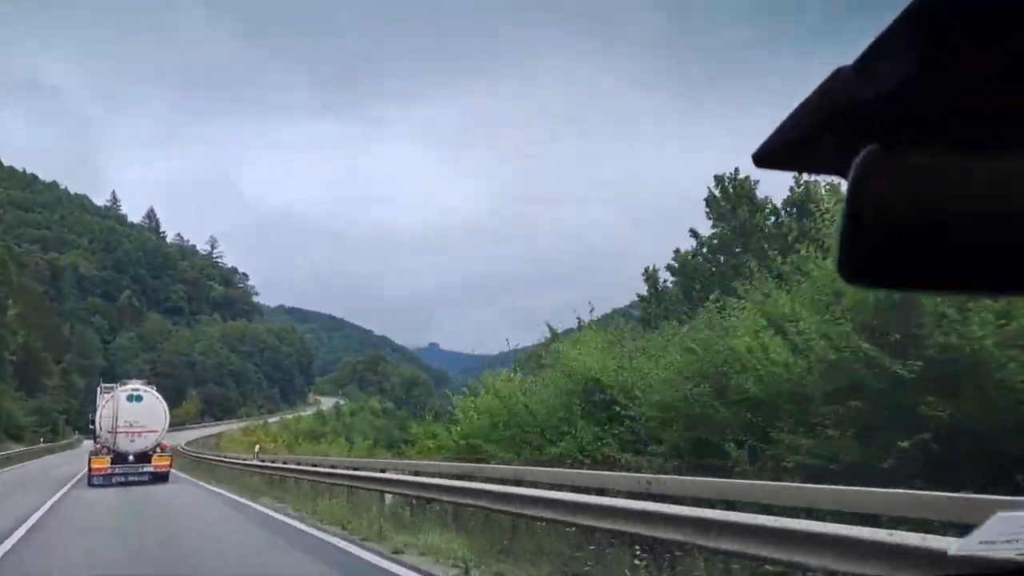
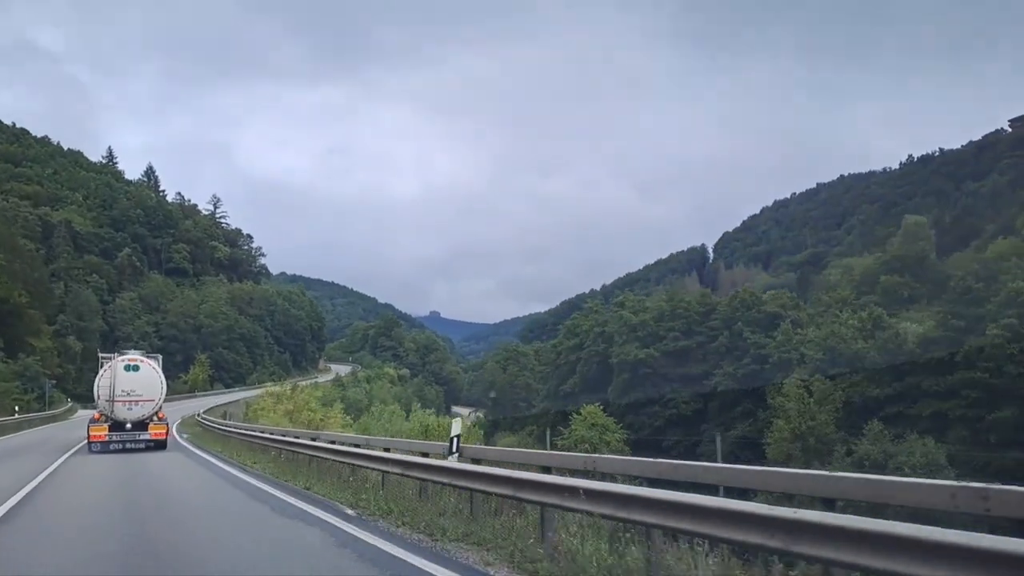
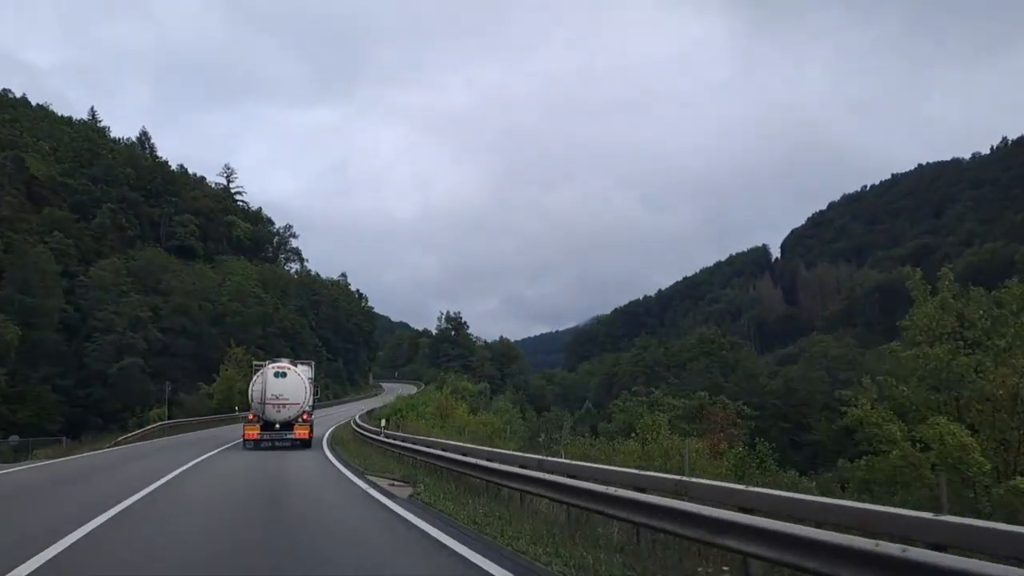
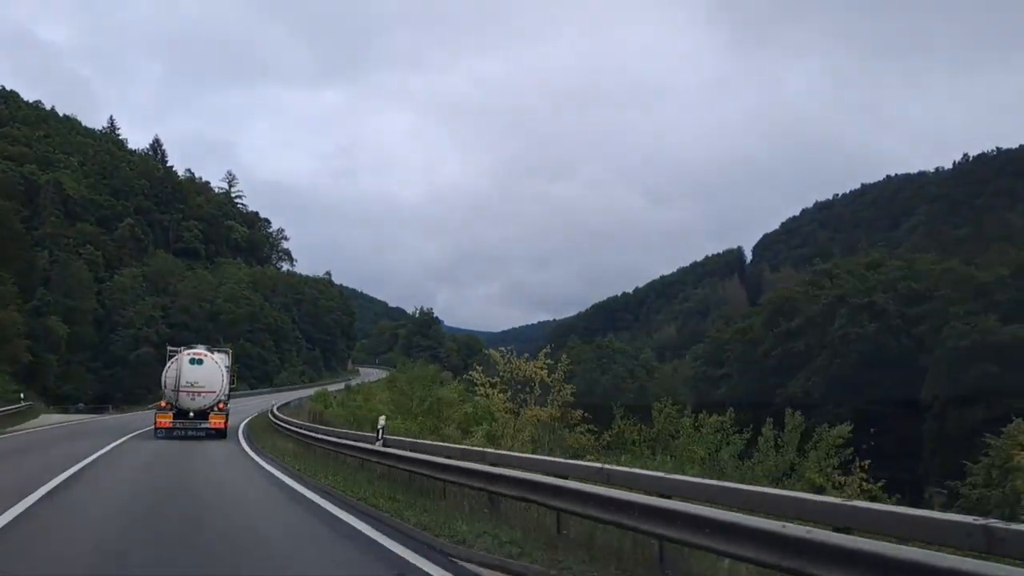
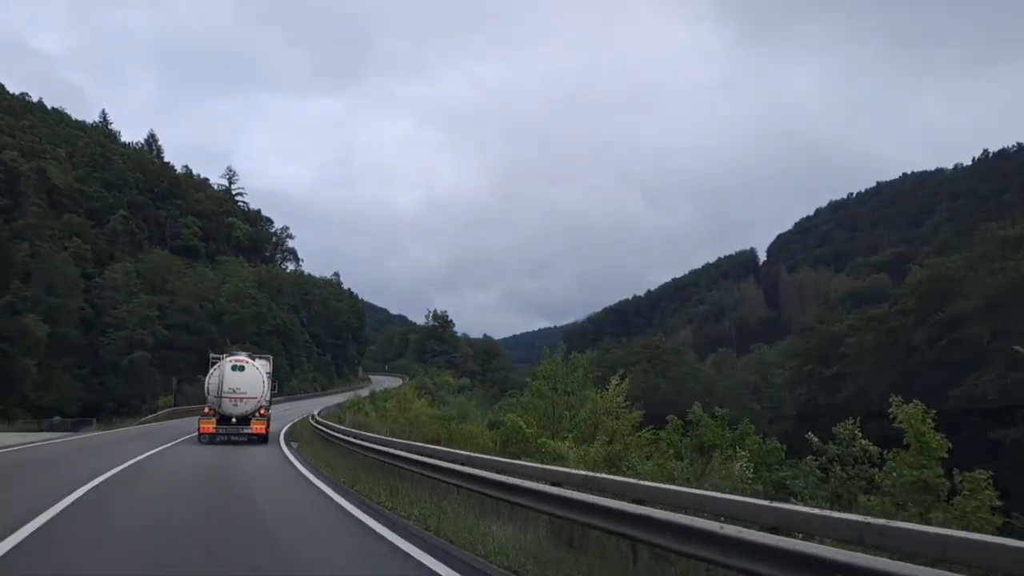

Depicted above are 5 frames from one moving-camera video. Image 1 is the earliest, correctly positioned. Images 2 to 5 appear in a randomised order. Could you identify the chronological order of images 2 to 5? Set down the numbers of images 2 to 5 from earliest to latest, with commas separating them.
2, 4, 5, 3
